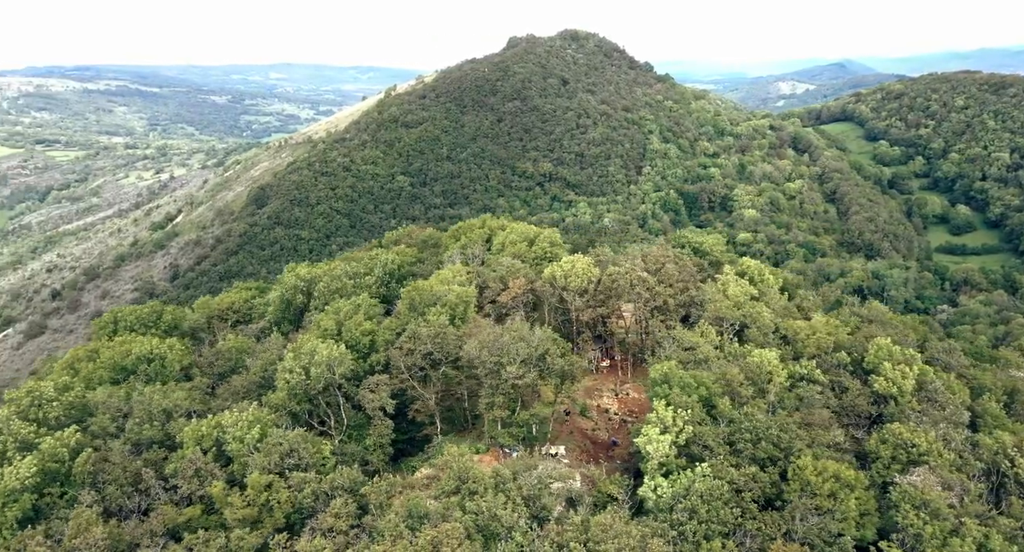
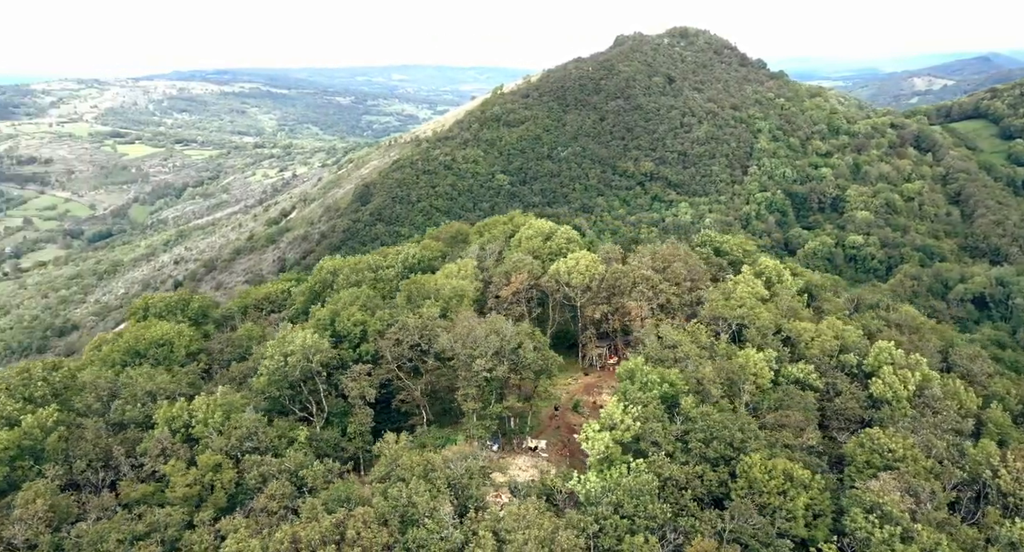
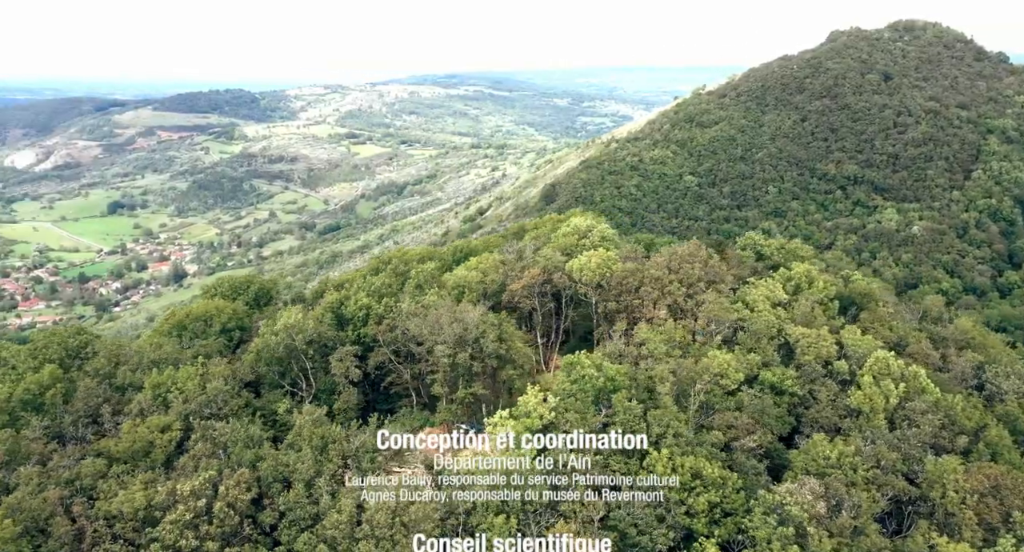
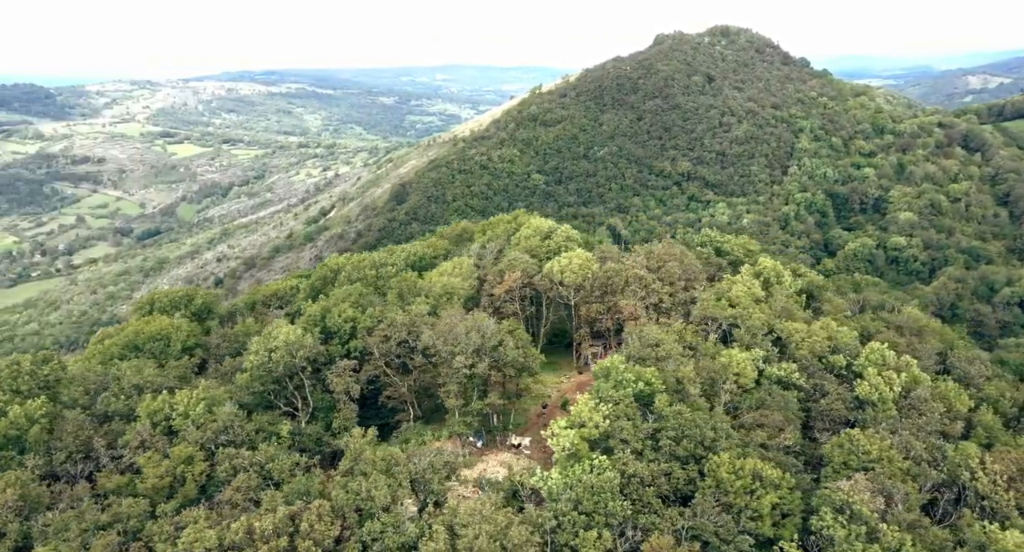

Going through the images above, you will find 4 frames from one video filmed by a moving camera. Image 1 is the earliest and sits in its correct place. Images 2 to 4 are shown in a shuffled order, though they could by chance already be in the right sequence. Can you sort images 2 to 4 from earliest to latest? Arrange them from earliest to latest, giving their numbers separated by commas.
2, 4, 3
